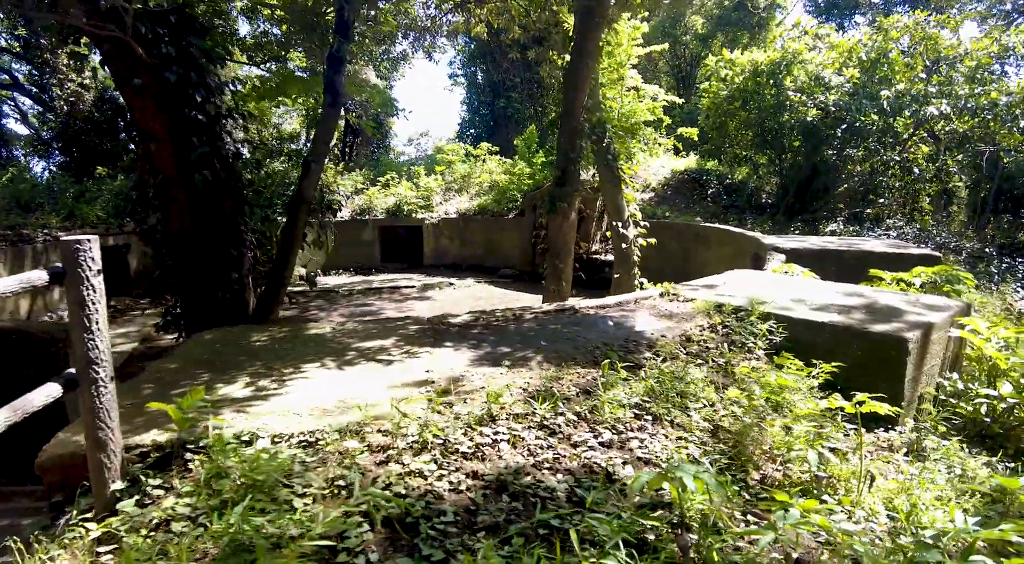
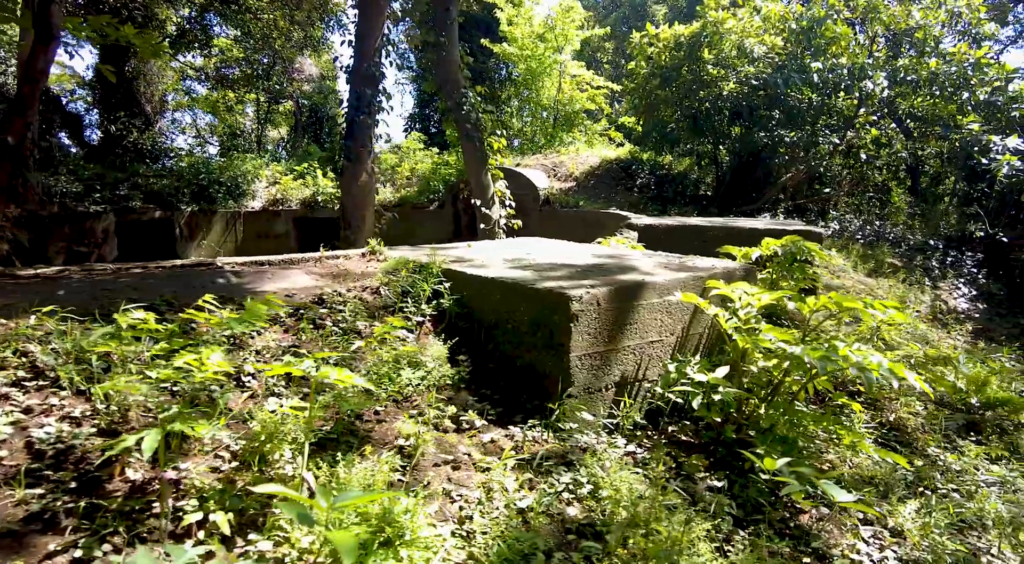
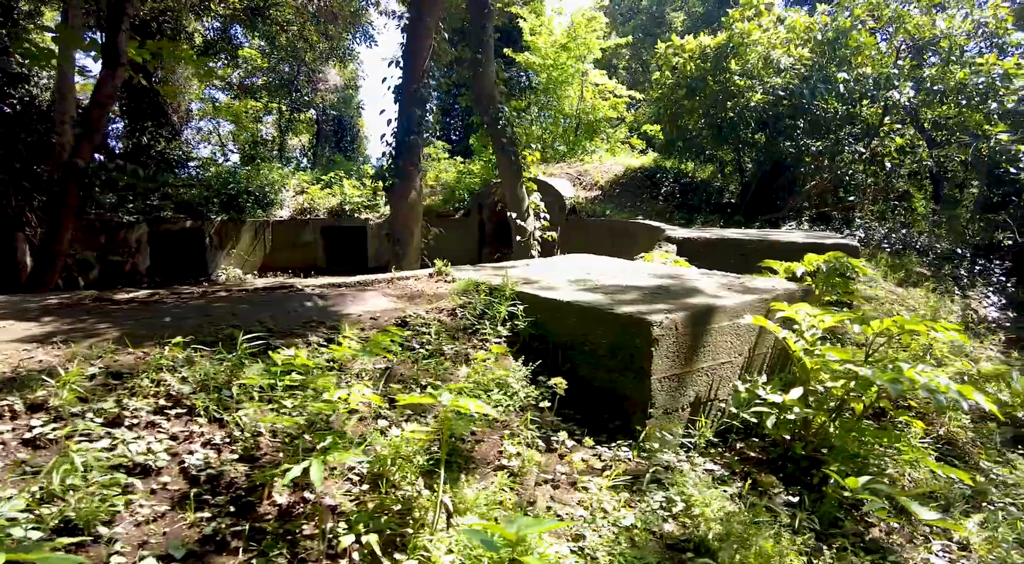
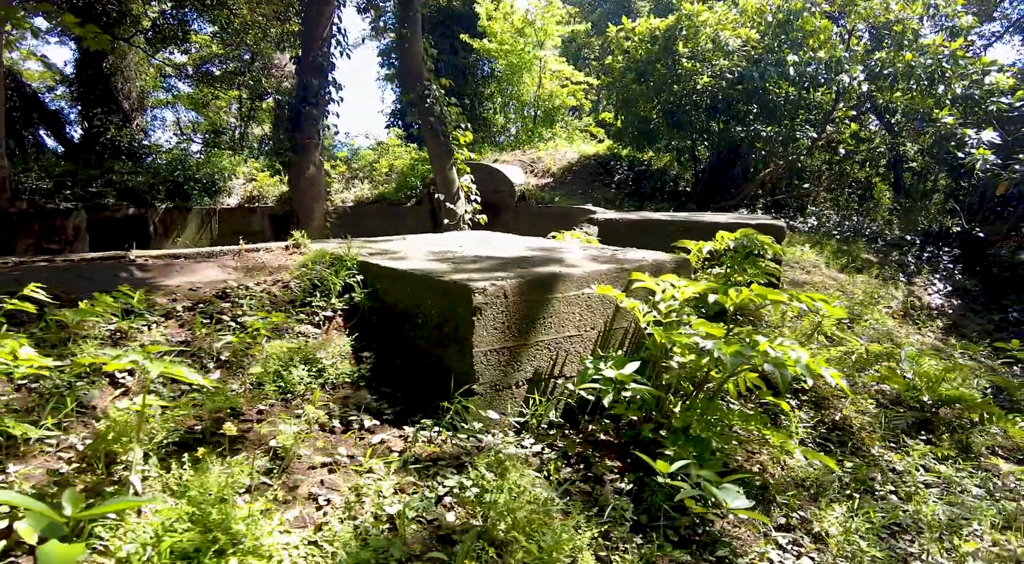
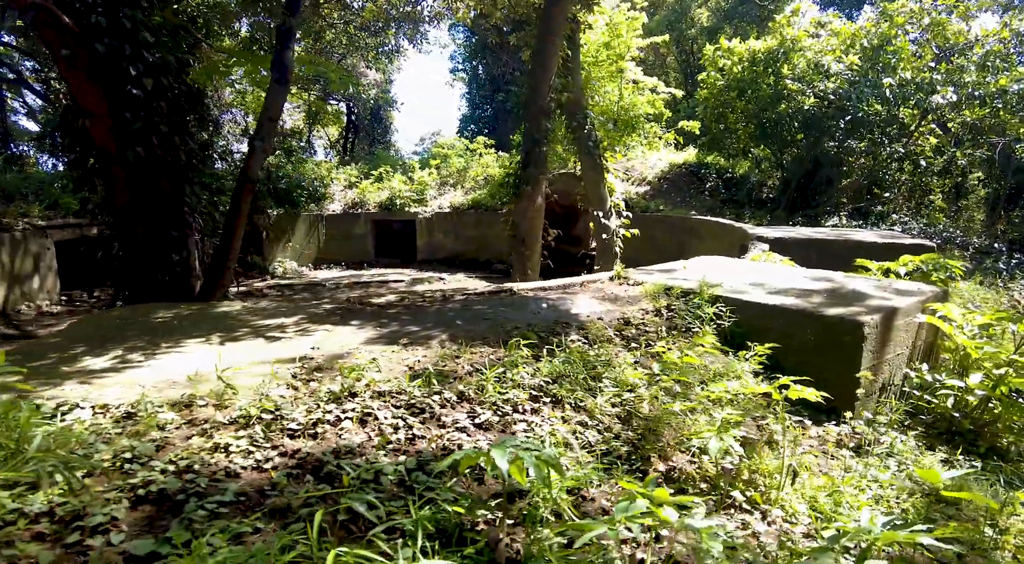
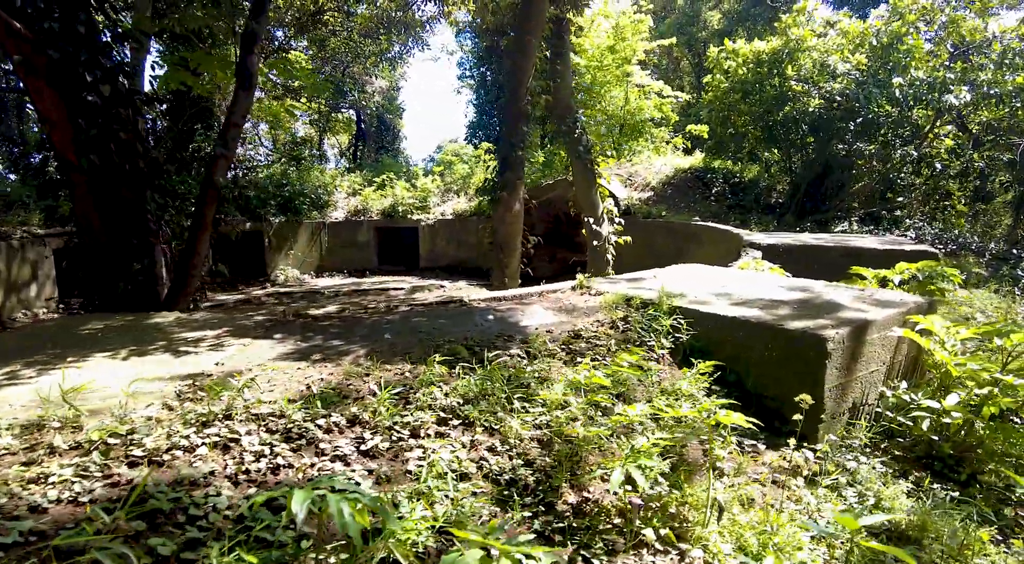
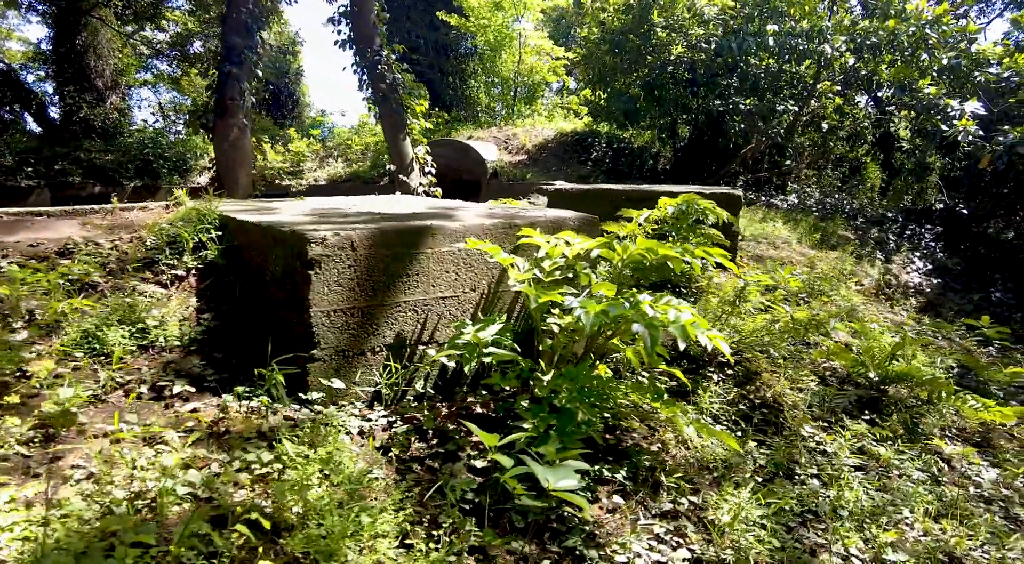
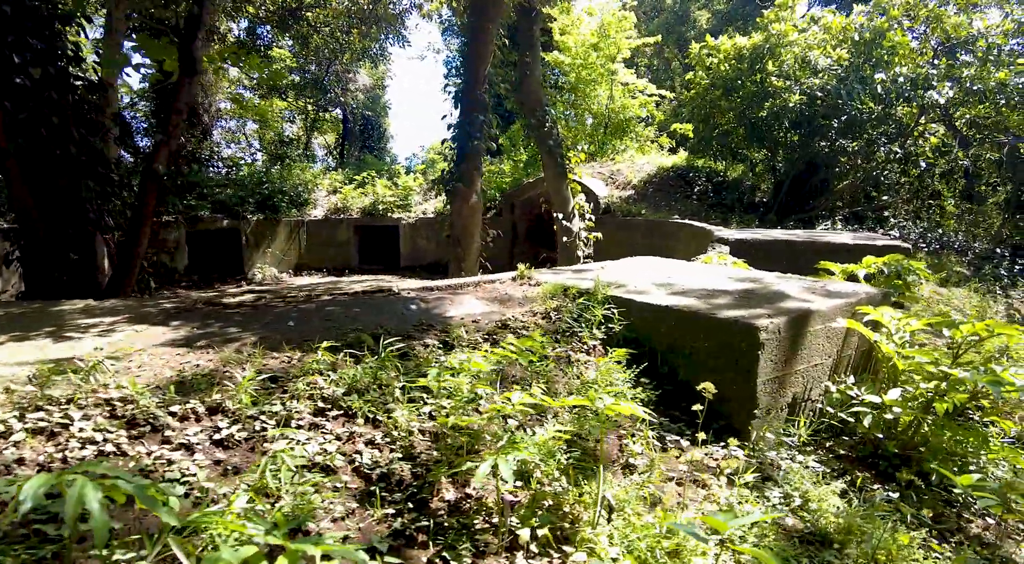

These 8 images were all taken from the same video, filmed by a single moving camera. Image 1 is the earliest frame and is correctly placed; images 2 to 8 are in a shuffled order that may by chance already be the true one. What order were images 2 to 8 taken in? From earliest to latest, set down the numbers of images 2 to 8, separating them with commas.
5, 6, 8, 3, 2, 4, 7
